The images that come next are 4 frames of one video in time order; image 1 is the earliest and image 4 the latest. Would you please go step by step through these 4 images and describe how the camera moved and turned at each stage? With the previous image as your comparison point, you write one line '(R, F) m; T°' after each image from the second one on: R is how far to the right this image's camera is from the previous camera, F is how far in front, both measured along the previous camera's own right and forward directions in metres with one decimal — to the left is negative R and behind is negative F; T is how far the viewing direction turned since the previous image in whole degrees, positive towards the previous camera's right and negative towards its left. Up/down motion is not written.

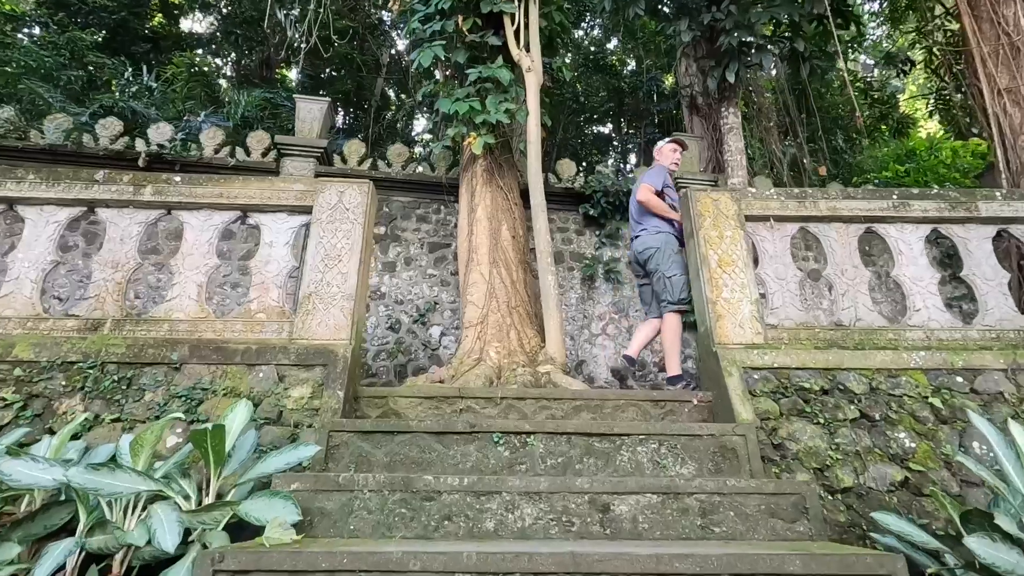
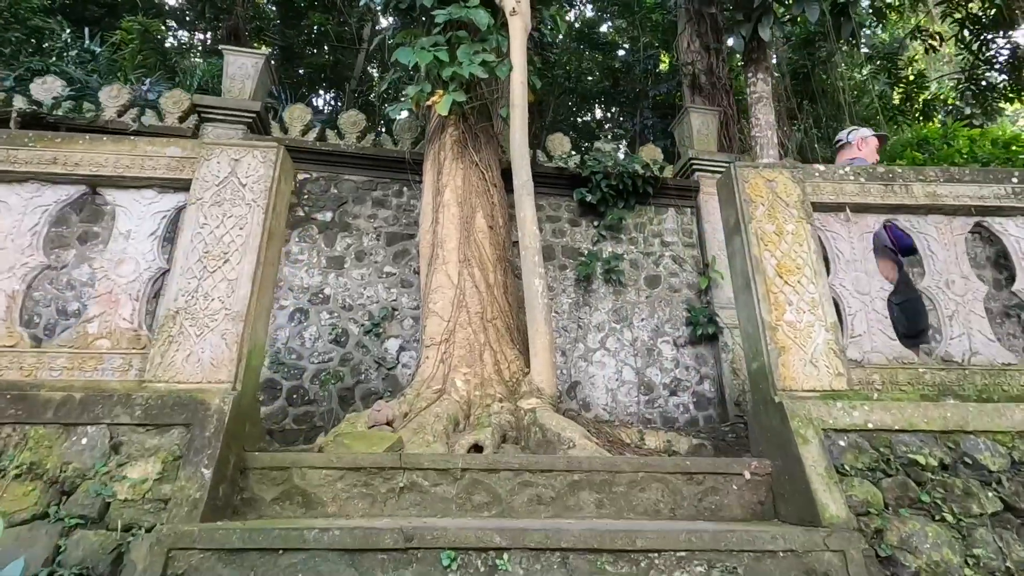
(+0.1, +1.1) m; +1°
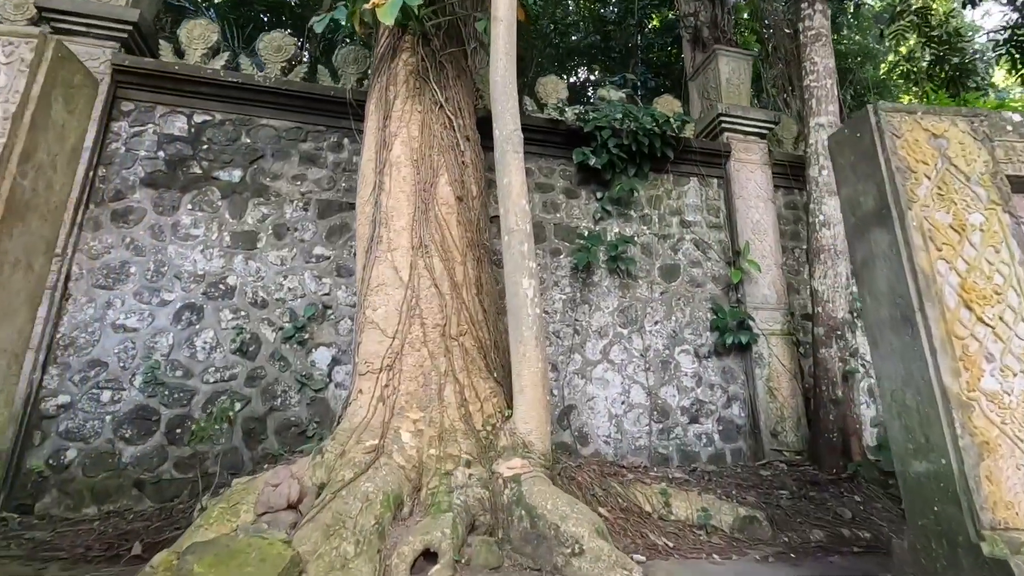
(0.0, +1.2) m; +3°
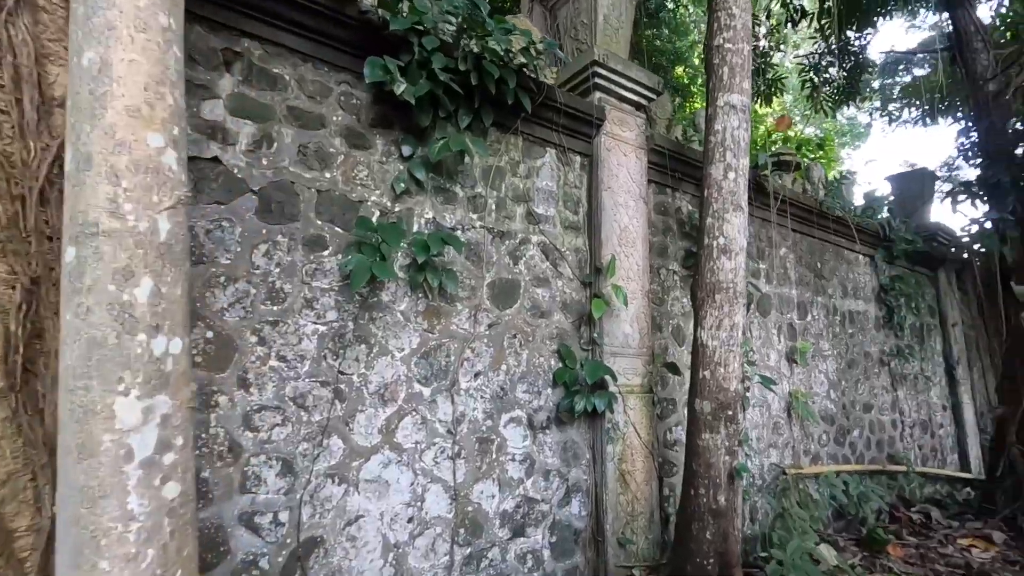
(+0.3, +1.6) m; +22°
